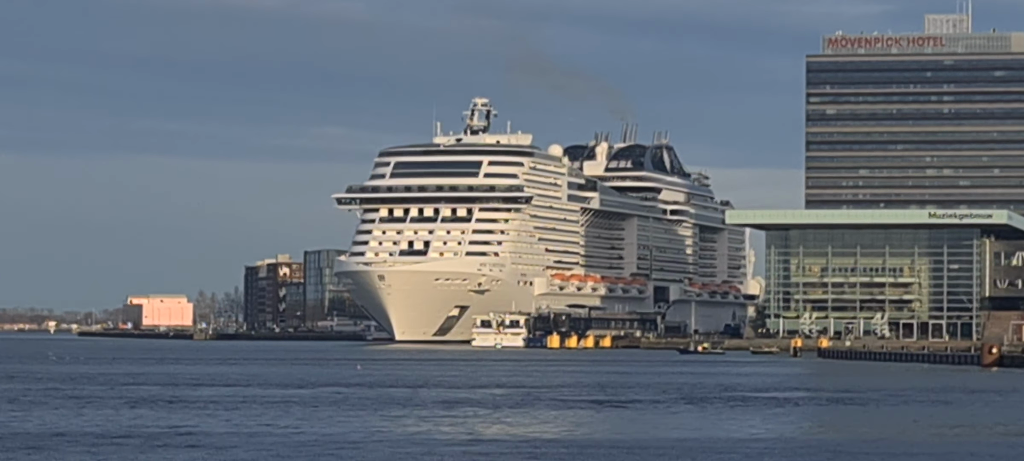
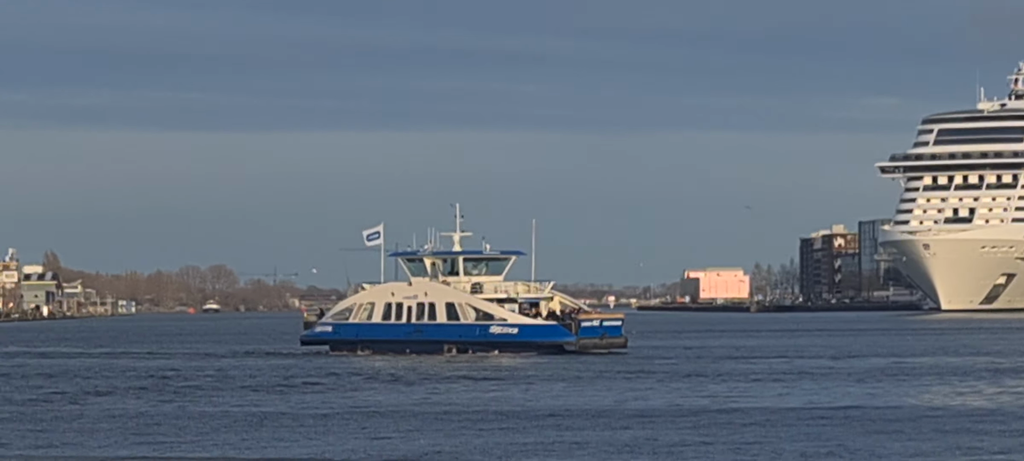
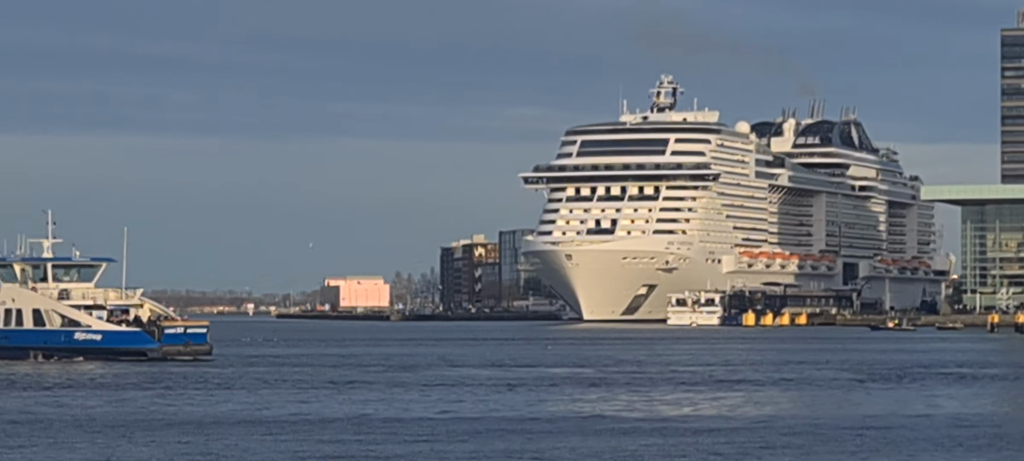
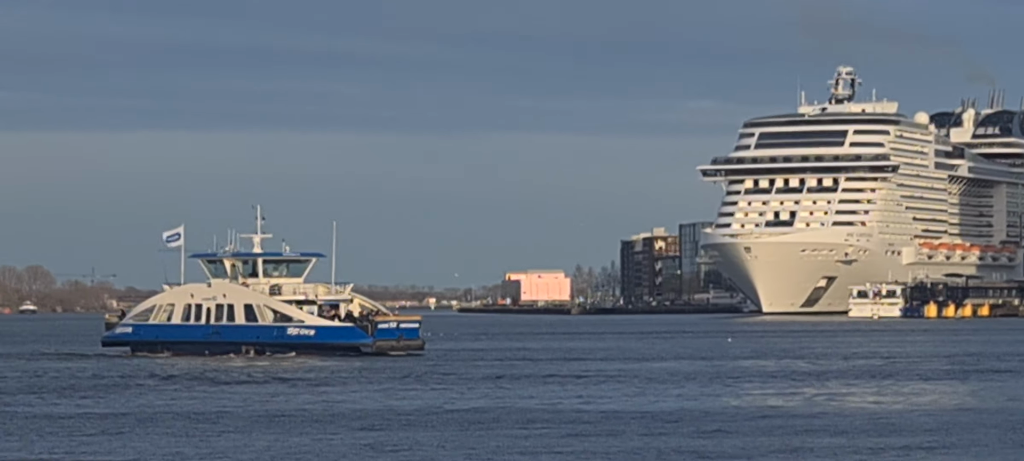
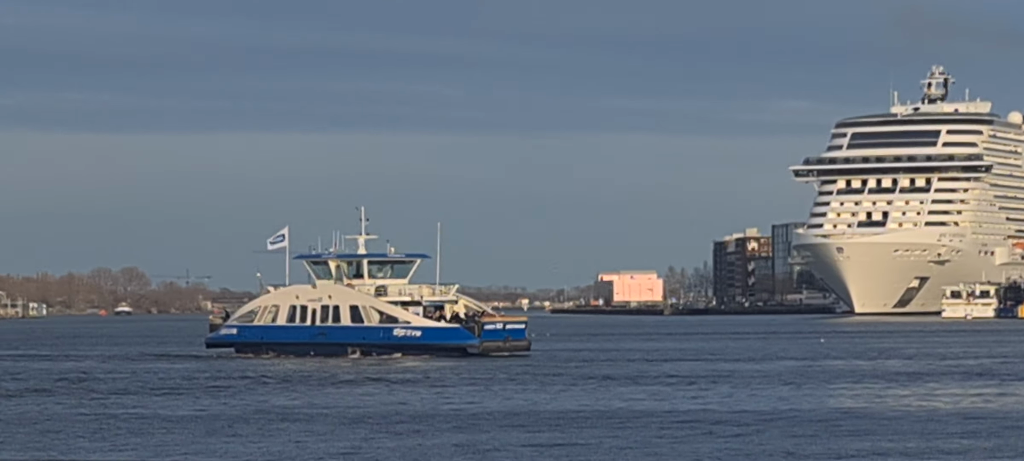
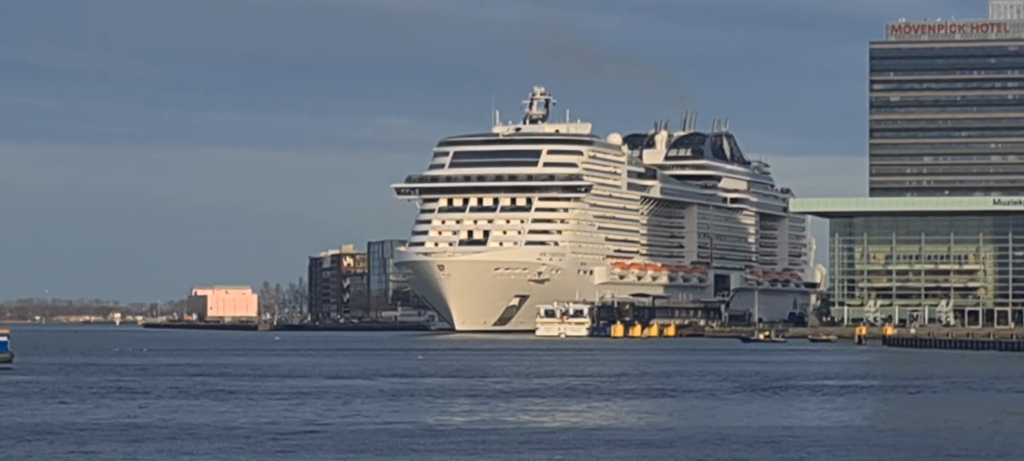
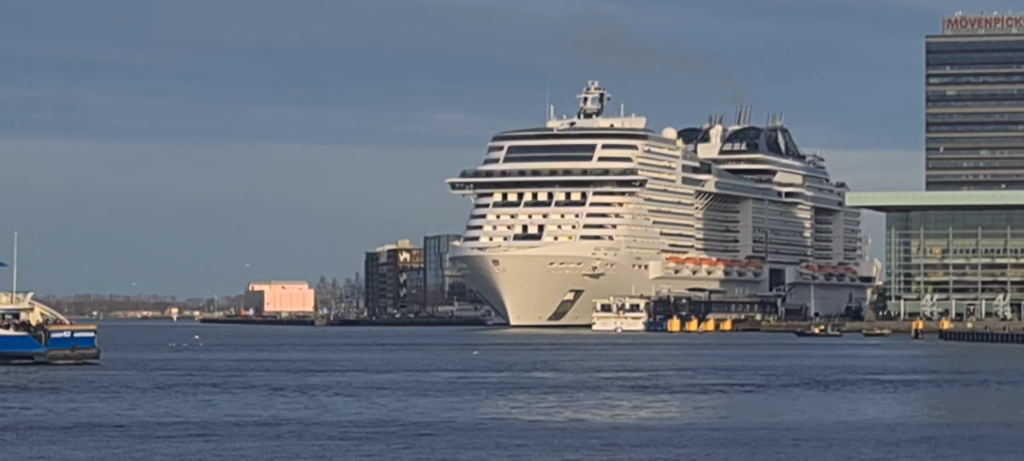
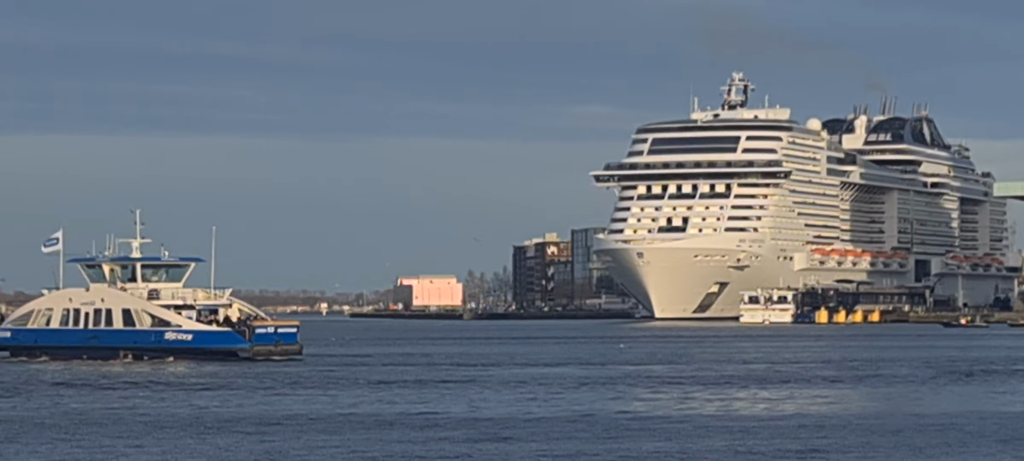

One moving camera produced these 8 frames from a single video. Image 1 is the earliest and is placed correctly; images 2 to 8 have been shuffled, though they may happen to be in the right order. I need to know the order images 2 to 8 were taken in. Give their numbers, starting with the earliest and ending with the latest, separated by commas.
6, 7, 3, 8, 4, 5, 2
